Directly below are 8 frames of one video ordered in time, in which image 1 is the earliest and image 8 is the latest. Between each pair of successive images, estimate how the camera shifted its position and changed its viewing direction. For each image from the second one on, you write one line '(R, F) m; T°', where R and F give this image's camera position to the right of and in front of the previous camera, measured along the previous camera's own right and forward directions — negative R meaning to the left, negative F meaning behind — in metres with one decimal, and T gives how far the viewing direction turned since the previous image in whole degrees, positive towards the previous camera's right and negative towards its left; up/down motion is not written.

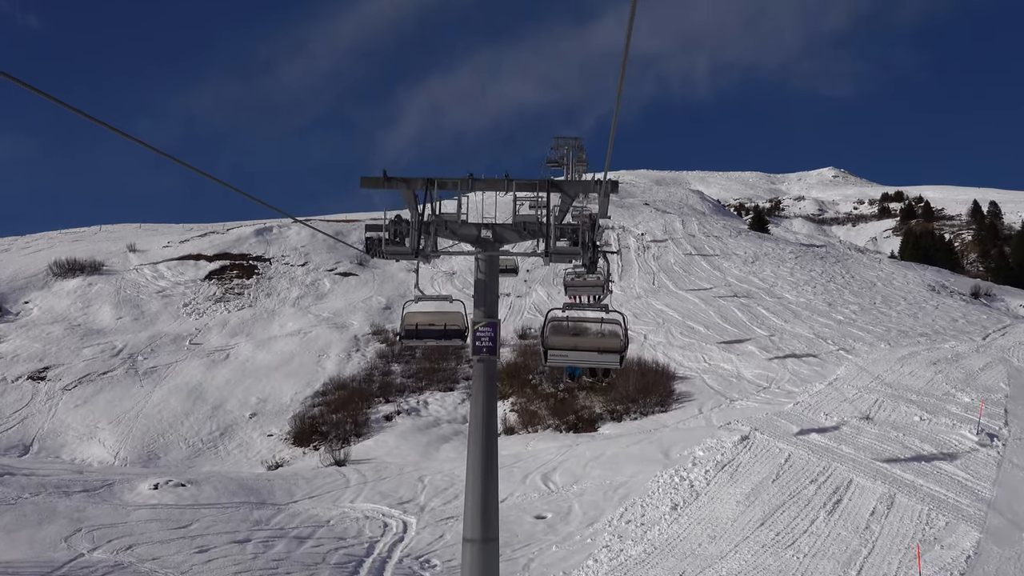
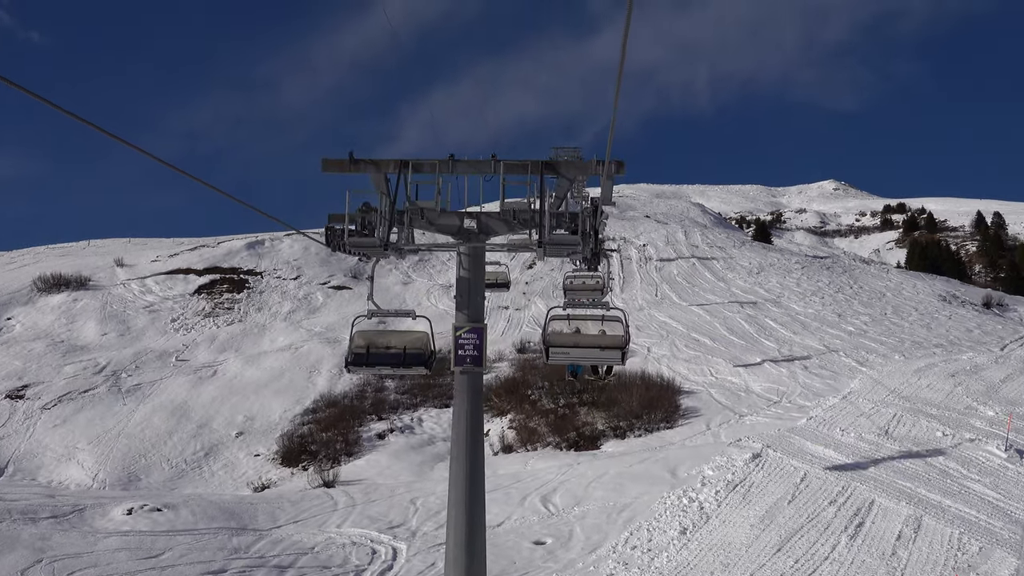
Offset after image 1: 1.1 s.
(+0.1, +0.8) m; 0°
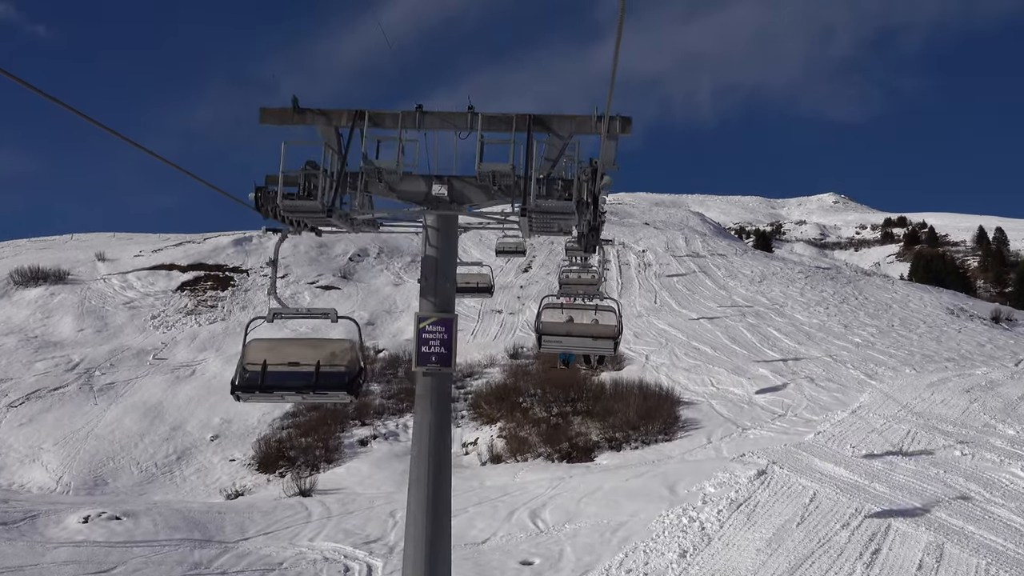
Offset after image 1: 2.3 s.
(+0.1, +0.9) m; 0°
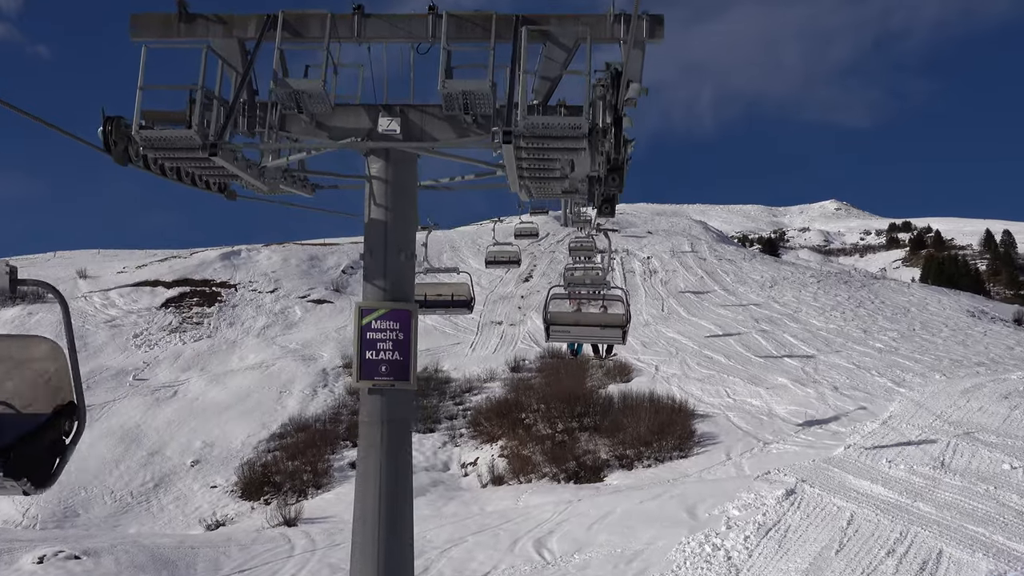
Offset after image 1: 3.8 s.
(+0.1, +1.2) m; 0°
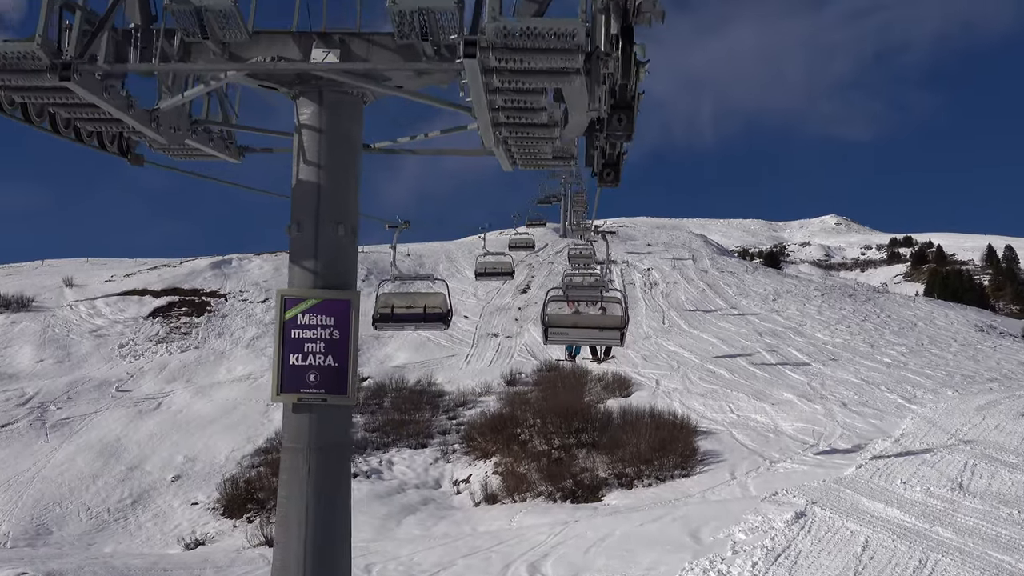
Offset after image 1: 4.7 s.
(+0.1, +0.6) m; 0°
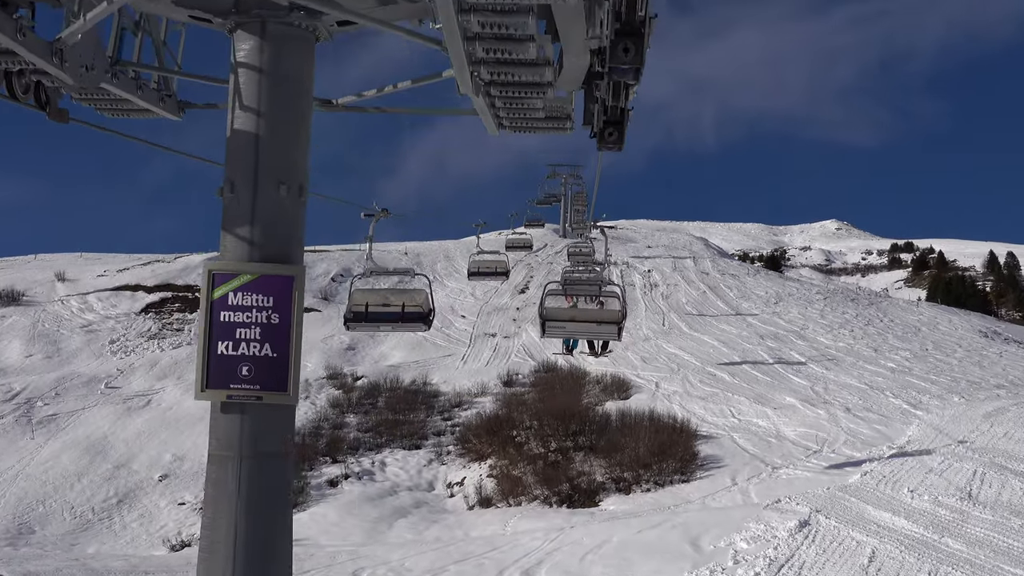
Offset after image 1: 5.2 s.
(0.0, +0.4) m; 0°
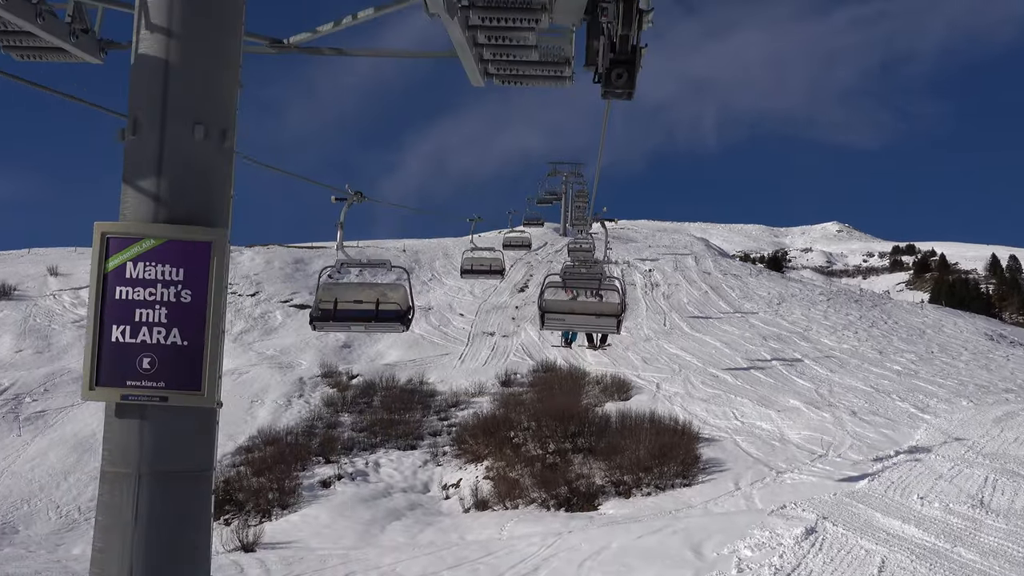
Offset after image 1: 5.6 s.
(0.0, +0.4) m; 0°
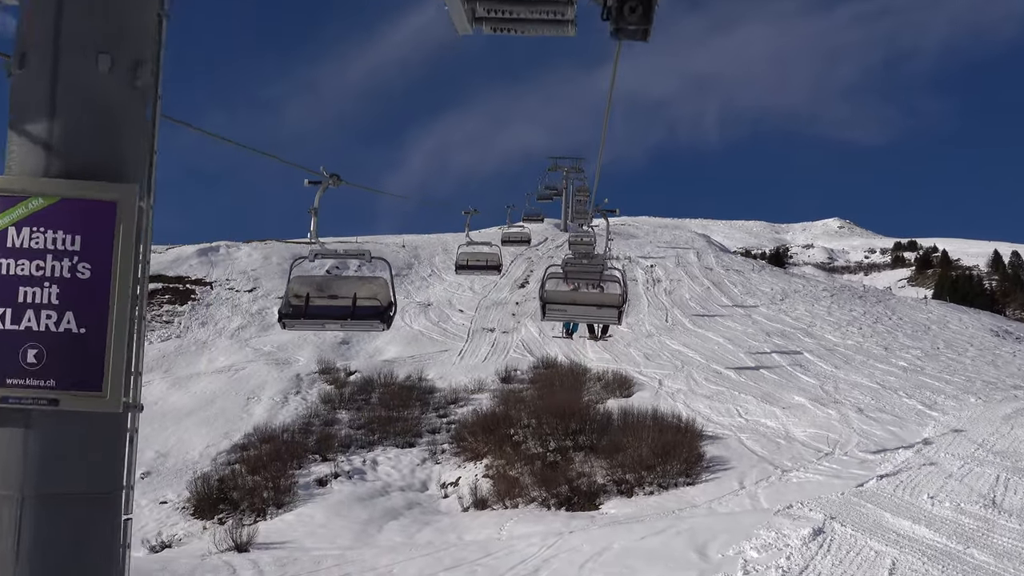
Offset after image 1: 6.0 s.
(0.0, +0.3) m; 0°
